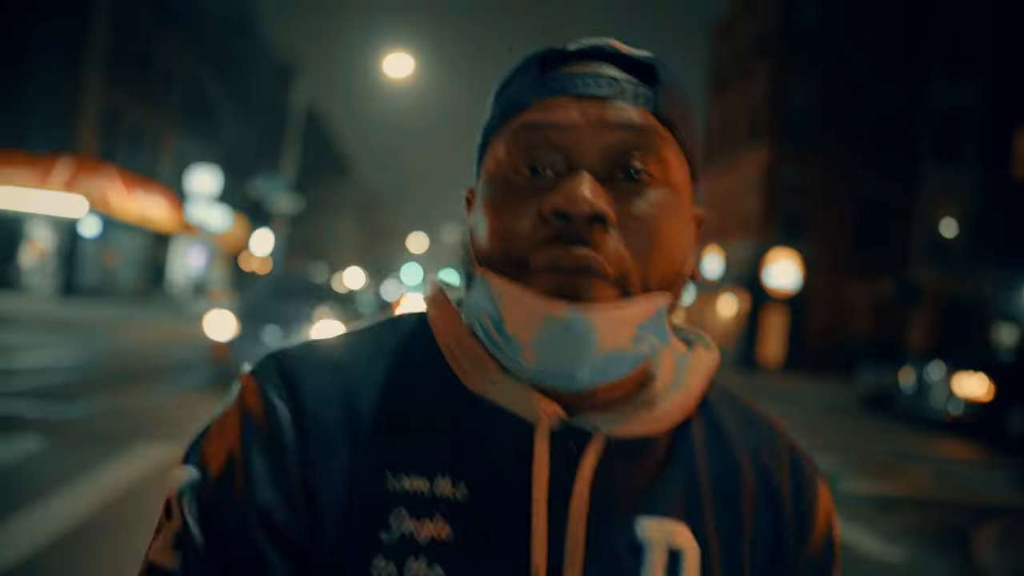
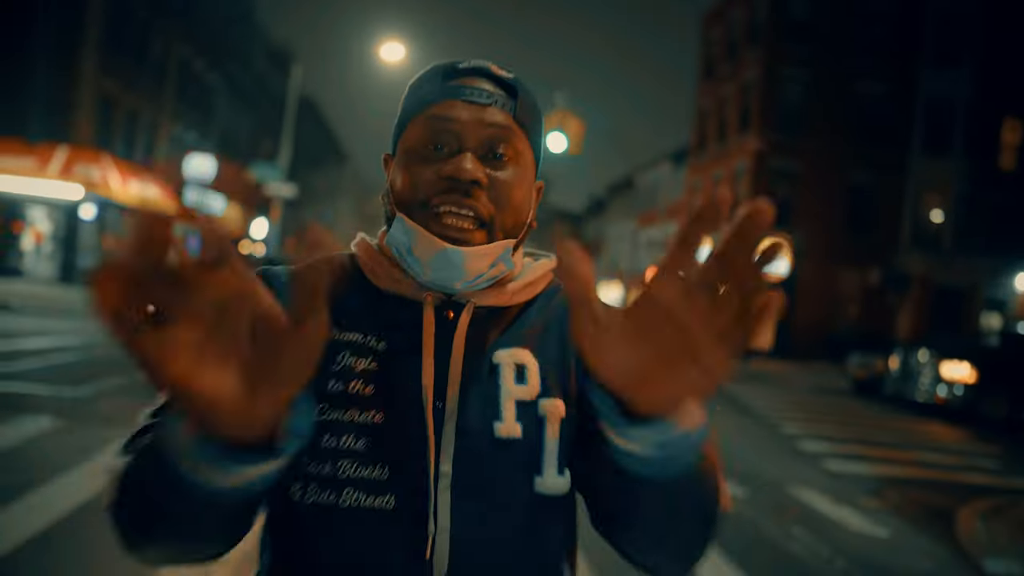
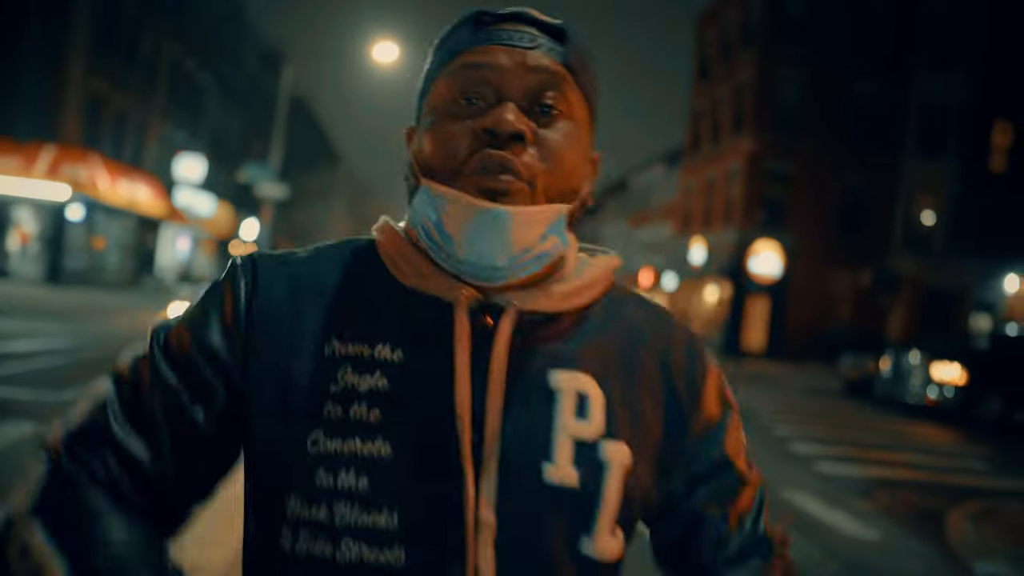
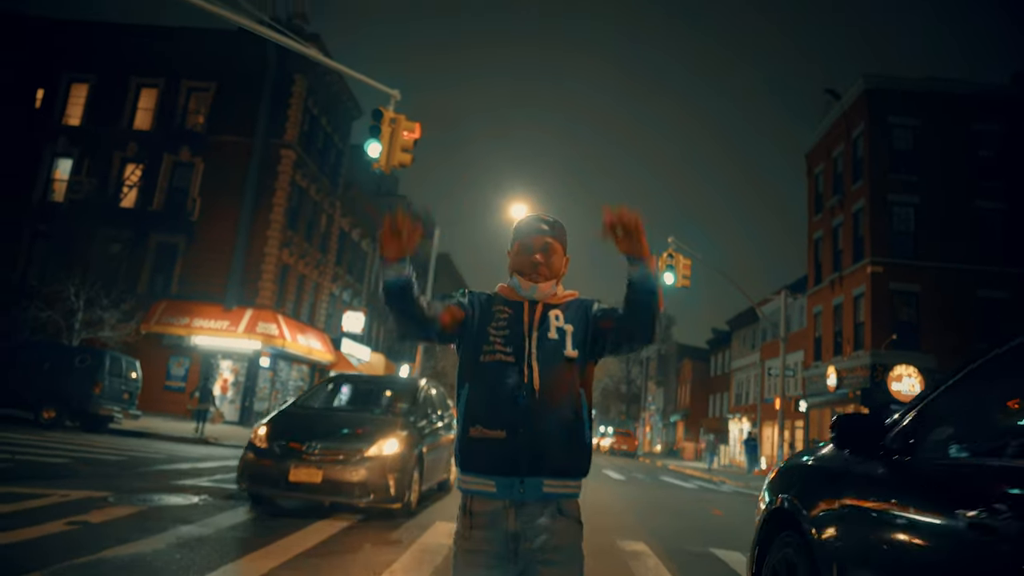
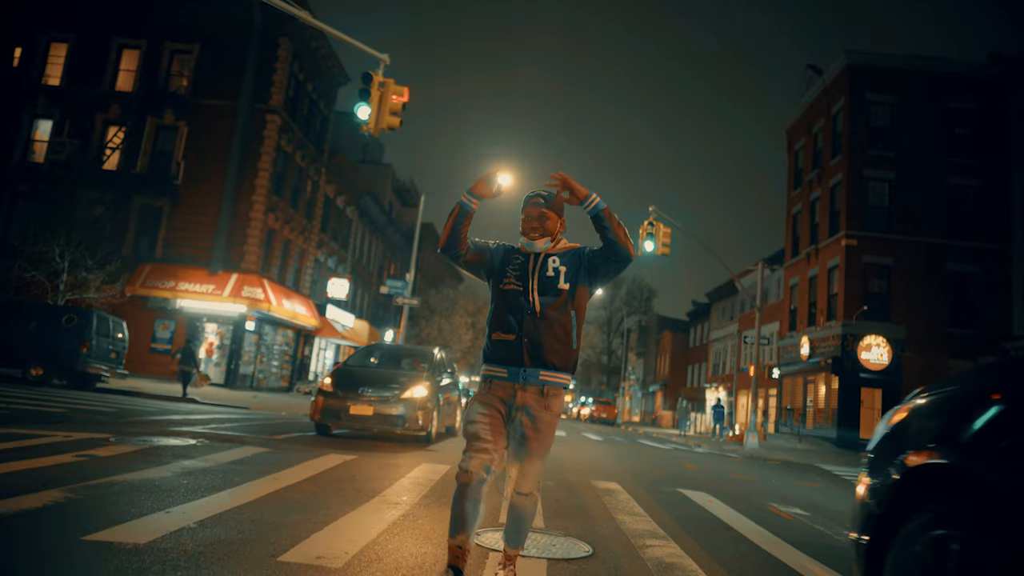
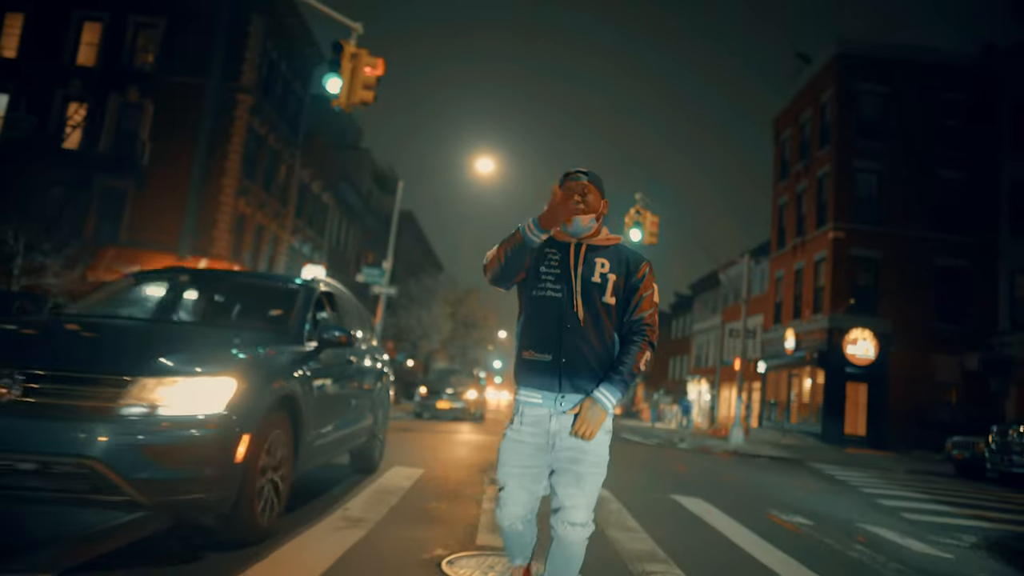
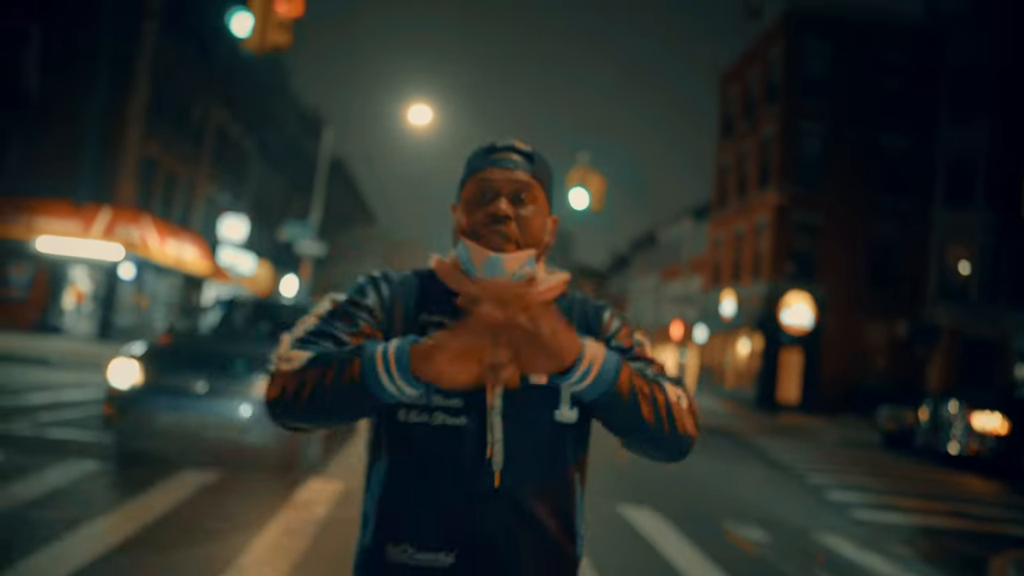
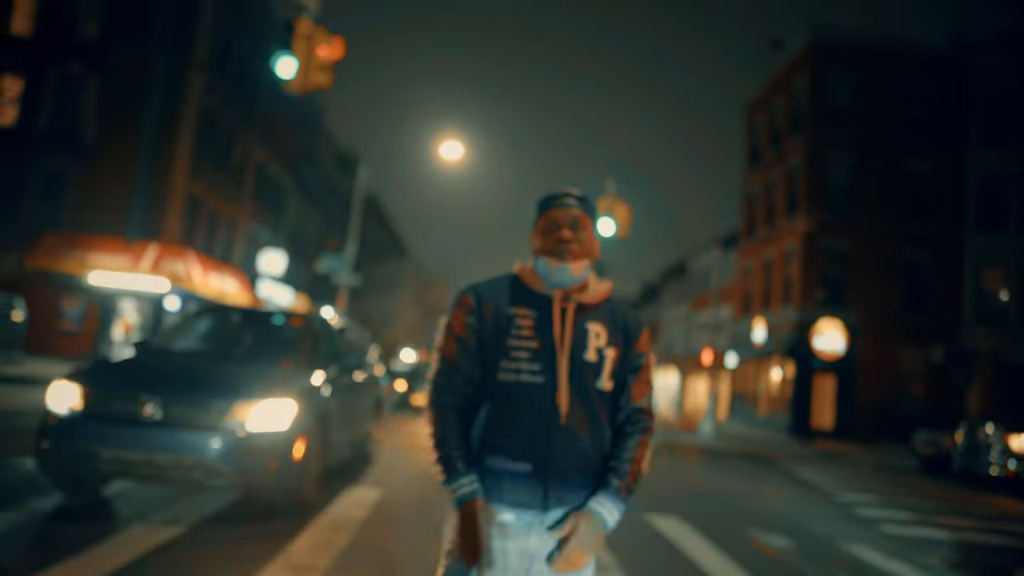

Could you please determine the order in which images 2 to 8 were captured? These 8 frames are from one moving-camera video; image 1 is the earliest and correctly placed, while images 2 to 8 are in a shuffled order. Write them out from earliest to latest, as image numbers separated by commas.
3, 2, 7, 8, 6, 5, 4
